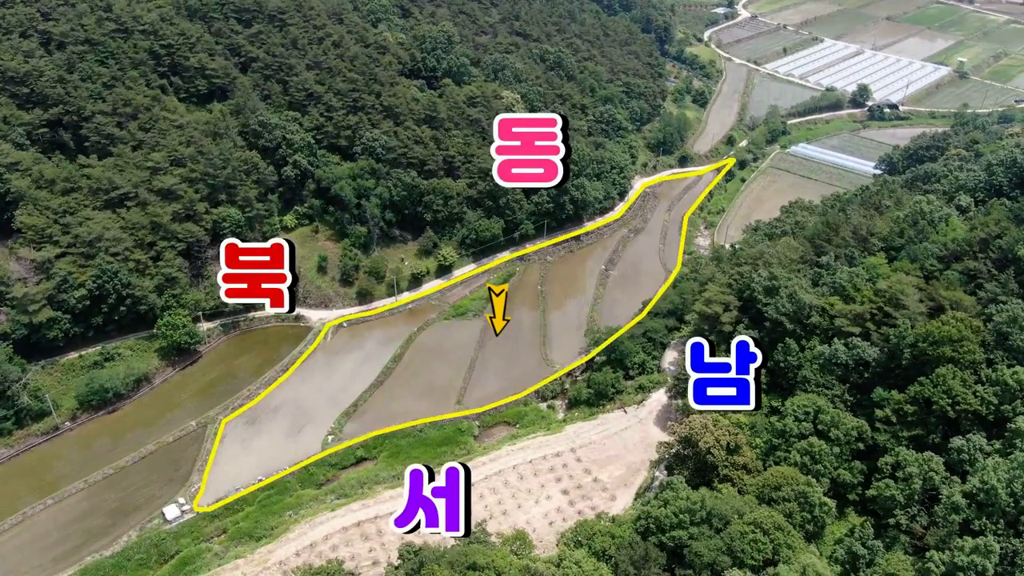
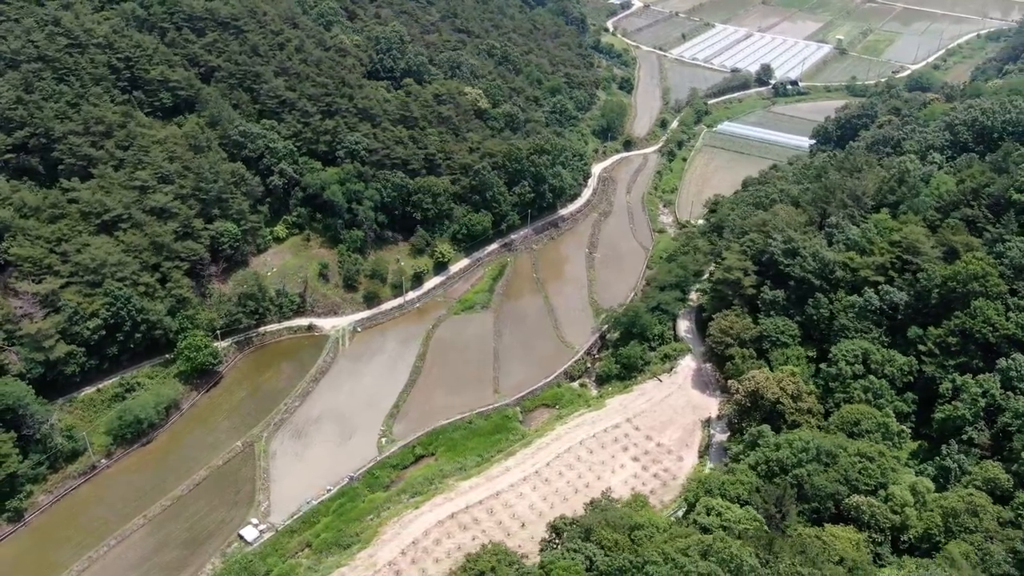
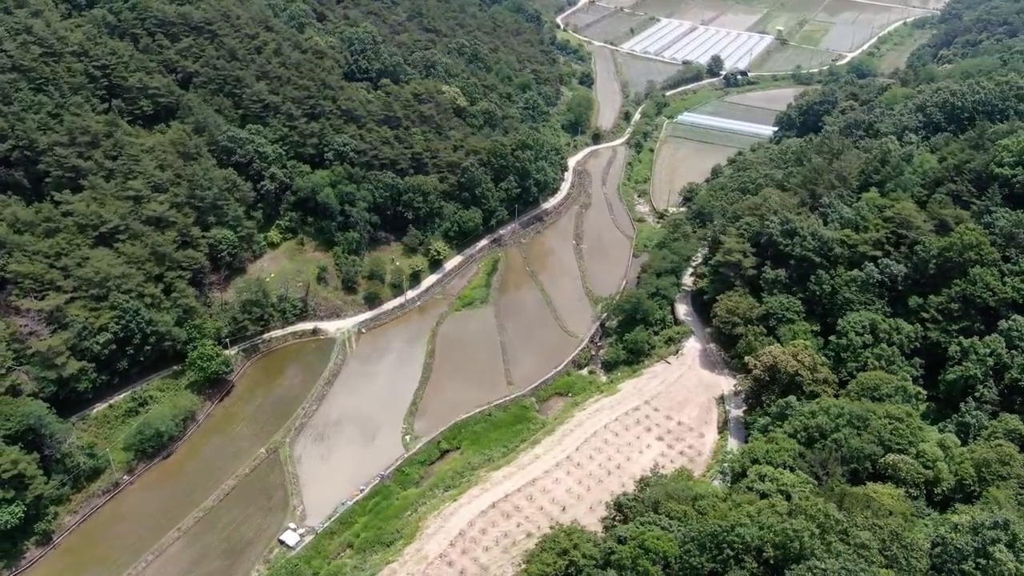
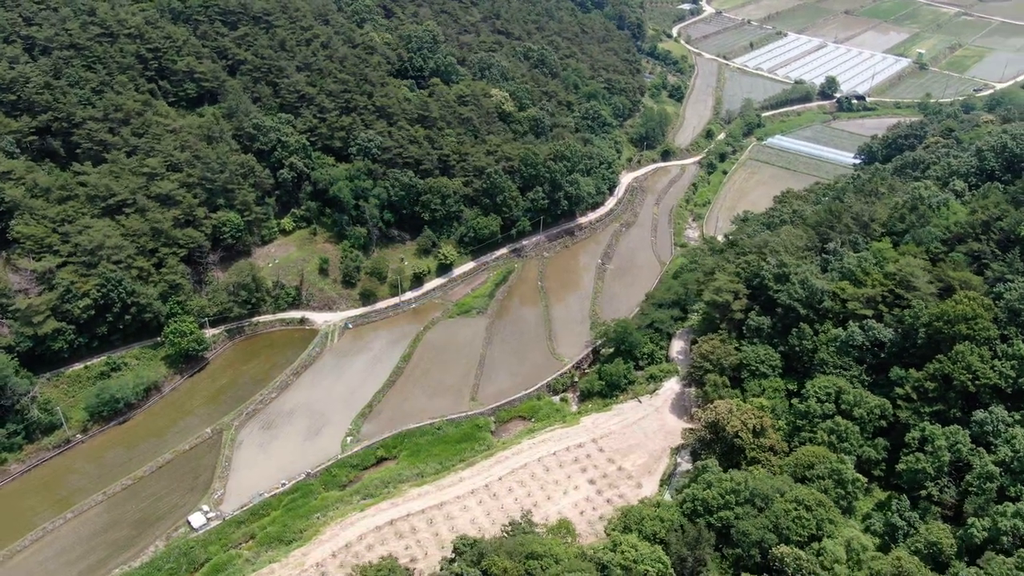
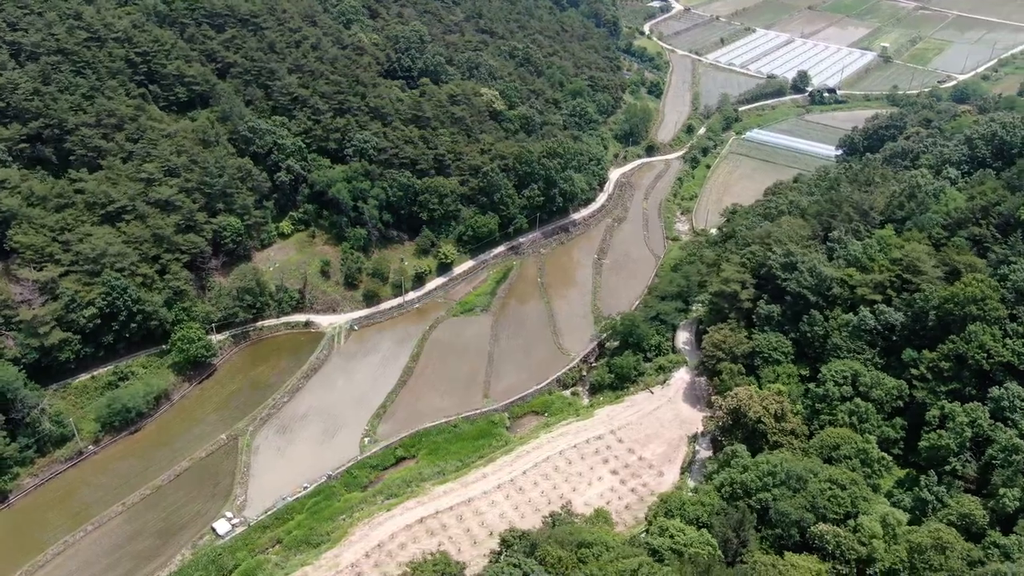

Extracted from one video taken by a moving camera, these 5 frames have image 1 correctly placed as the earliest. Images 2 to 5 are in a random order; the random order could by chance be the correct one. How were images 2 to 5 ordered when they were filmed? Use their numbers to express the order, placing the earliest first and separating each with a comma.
4, 5, 2, 3
